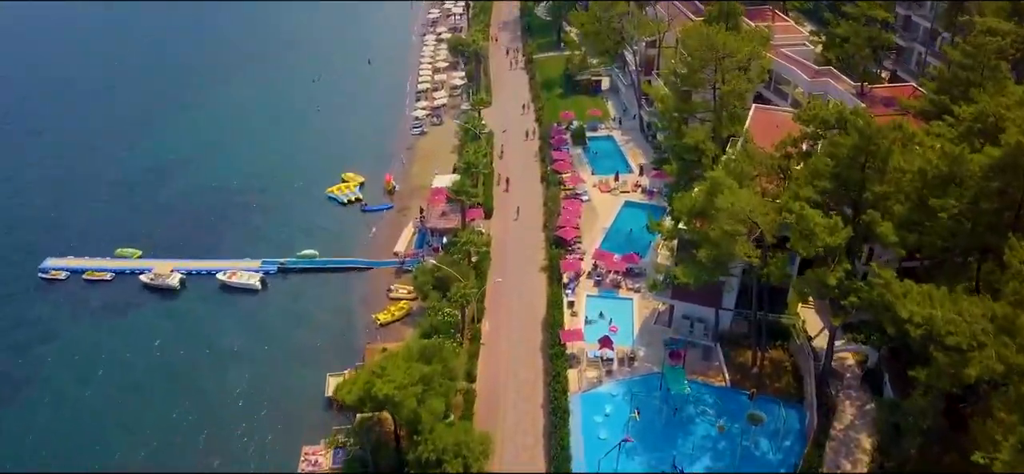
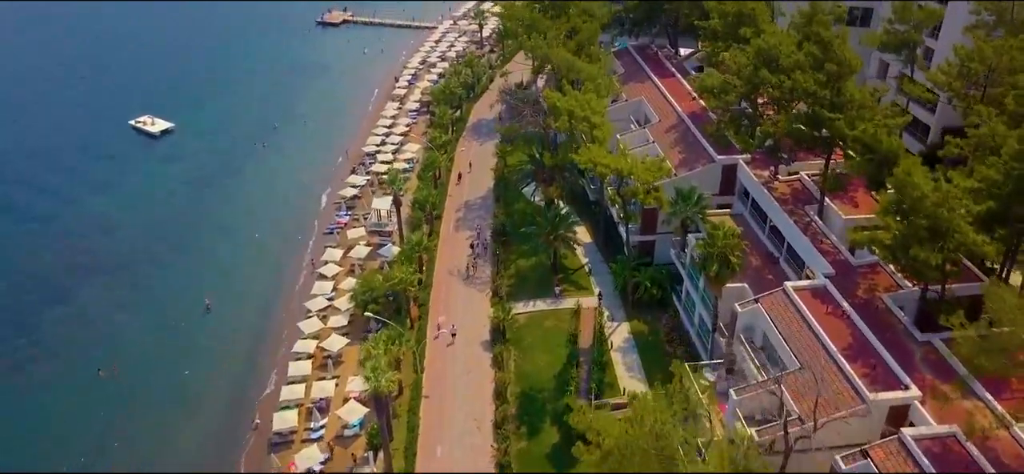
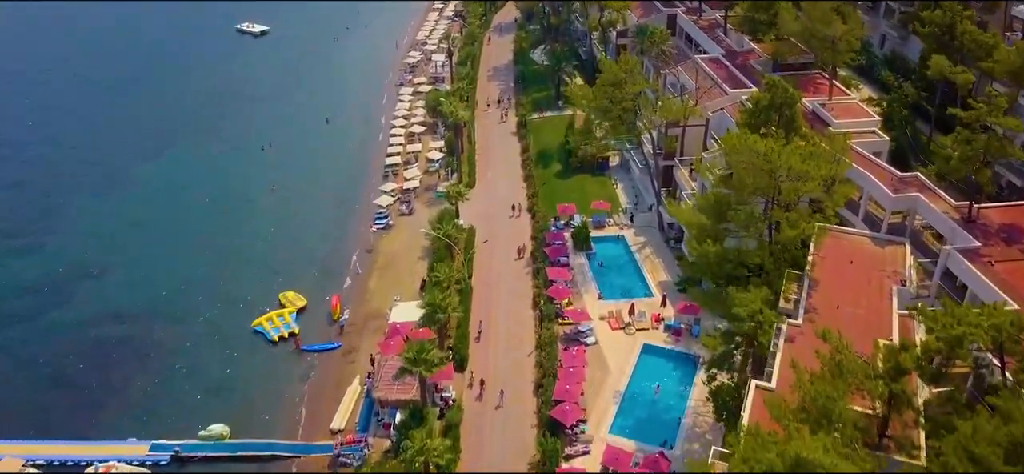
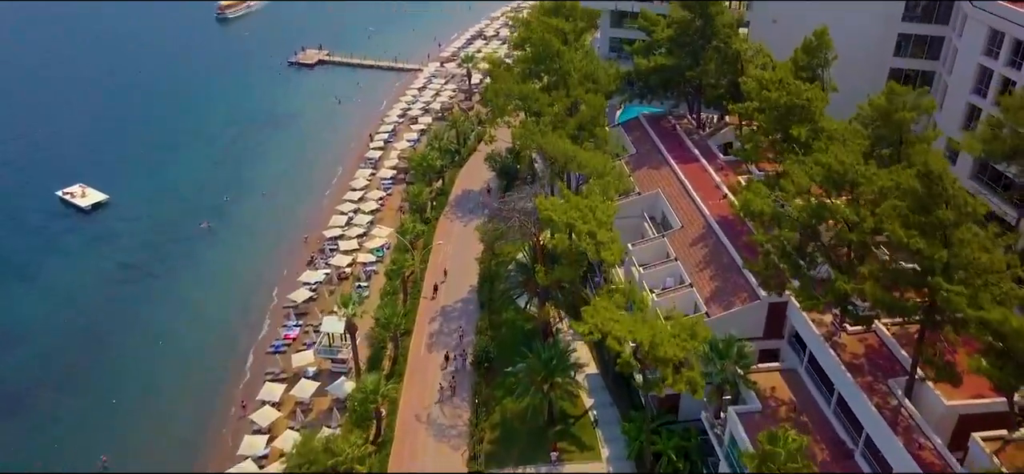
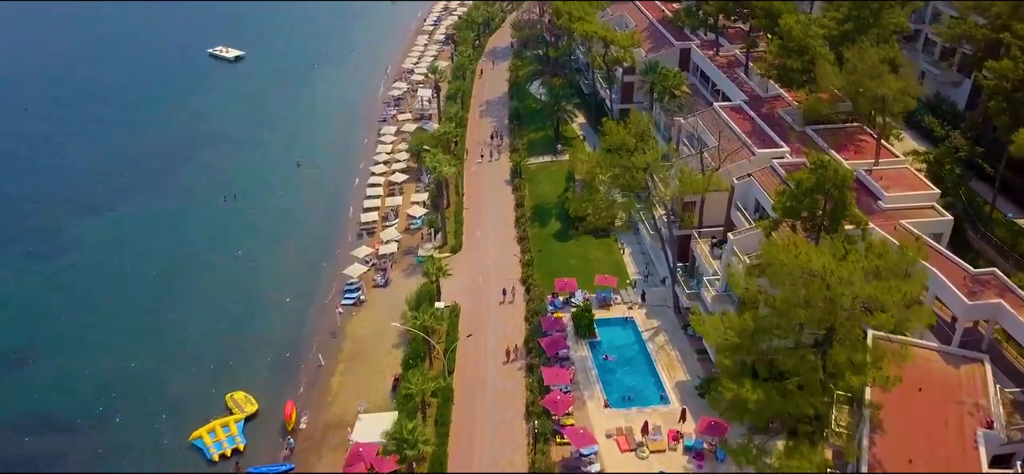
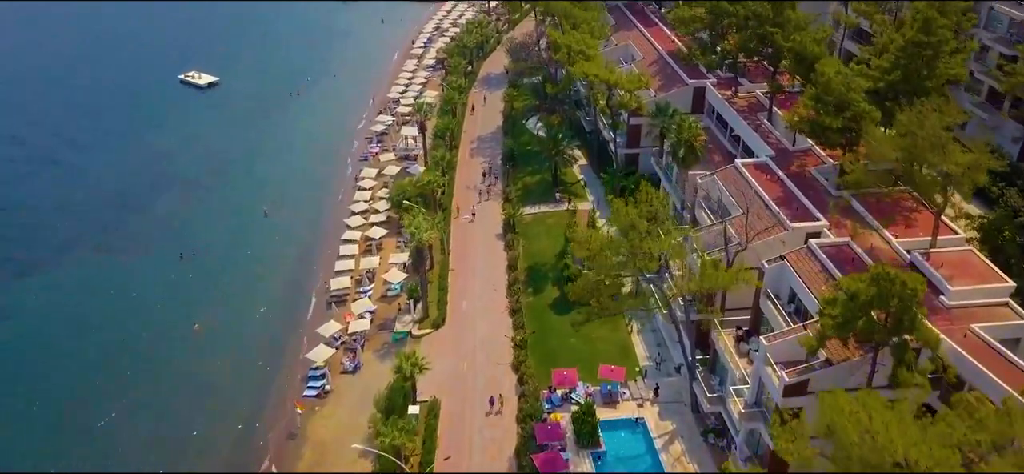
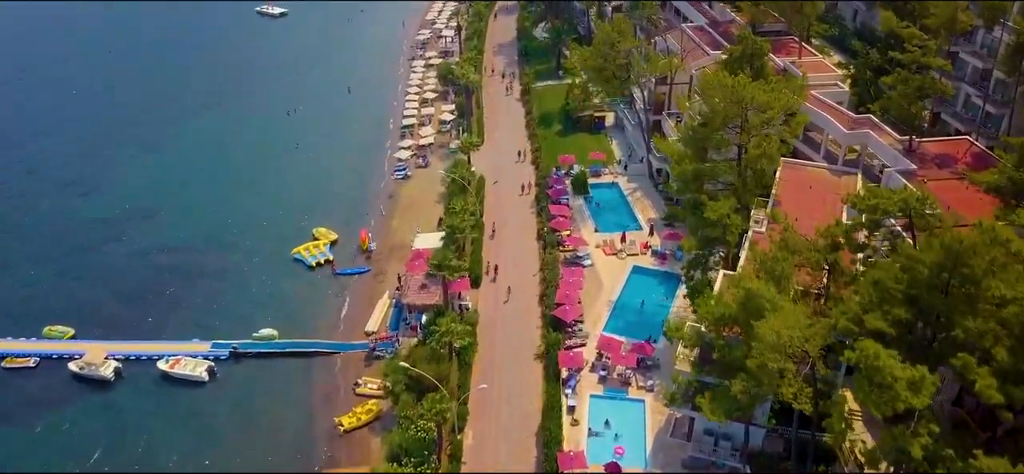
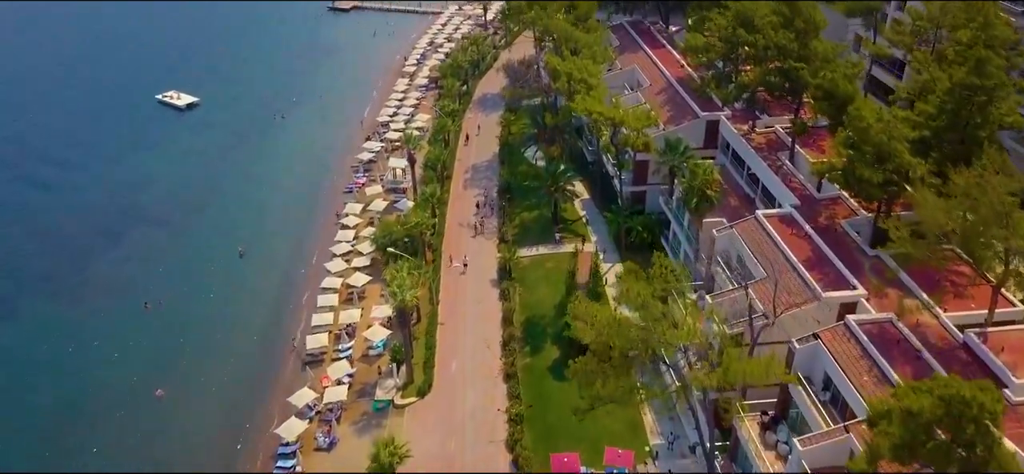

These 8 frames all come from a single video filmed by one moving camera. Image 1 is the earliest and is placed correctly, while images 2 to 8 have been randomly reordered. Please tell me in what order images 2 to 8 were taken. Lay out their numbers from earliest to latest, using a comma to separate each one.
7, 3, 5, 6, 8, 2, 4
